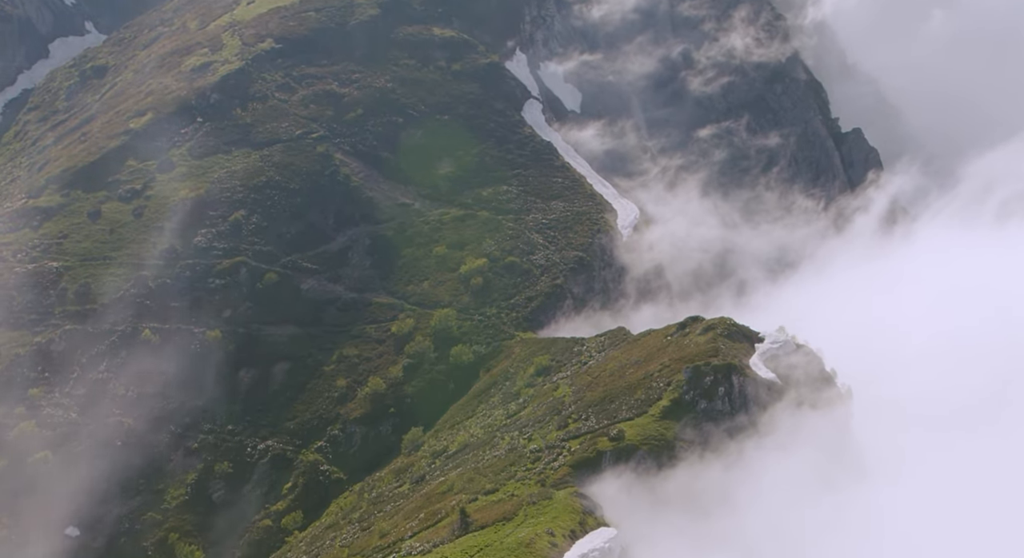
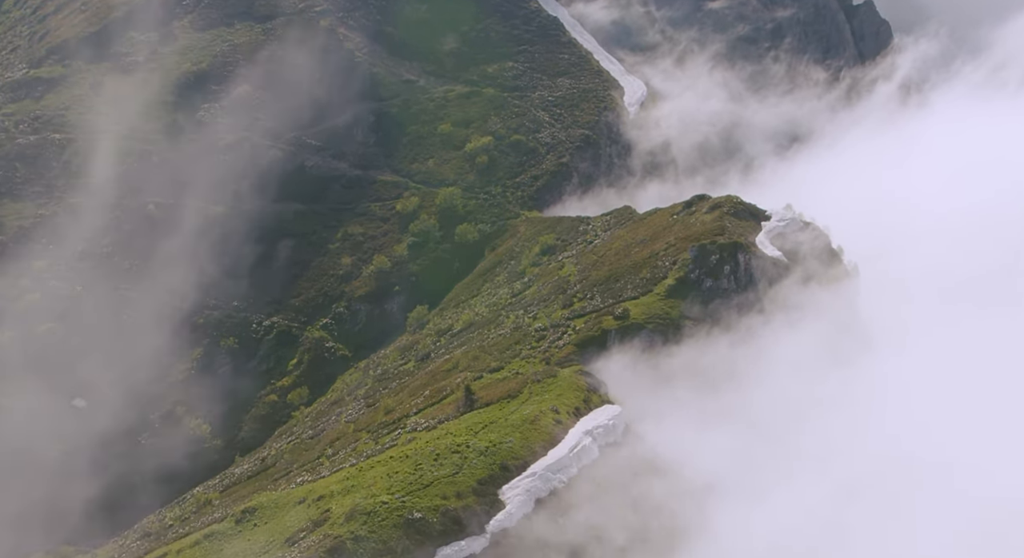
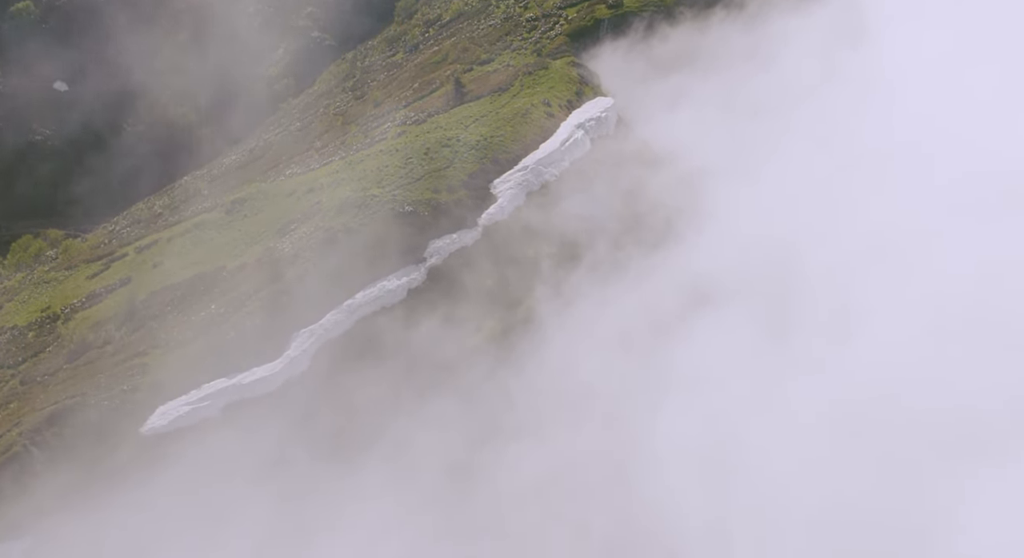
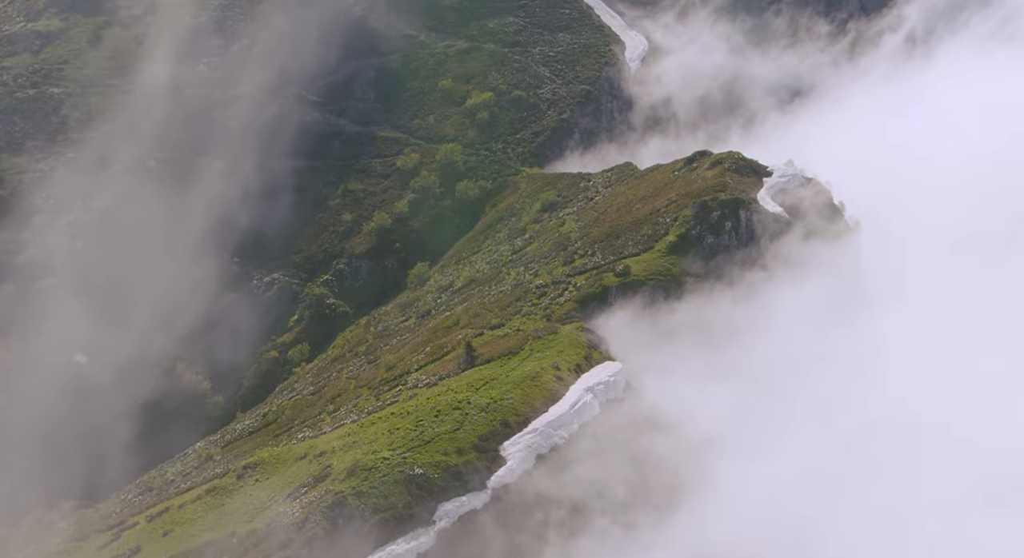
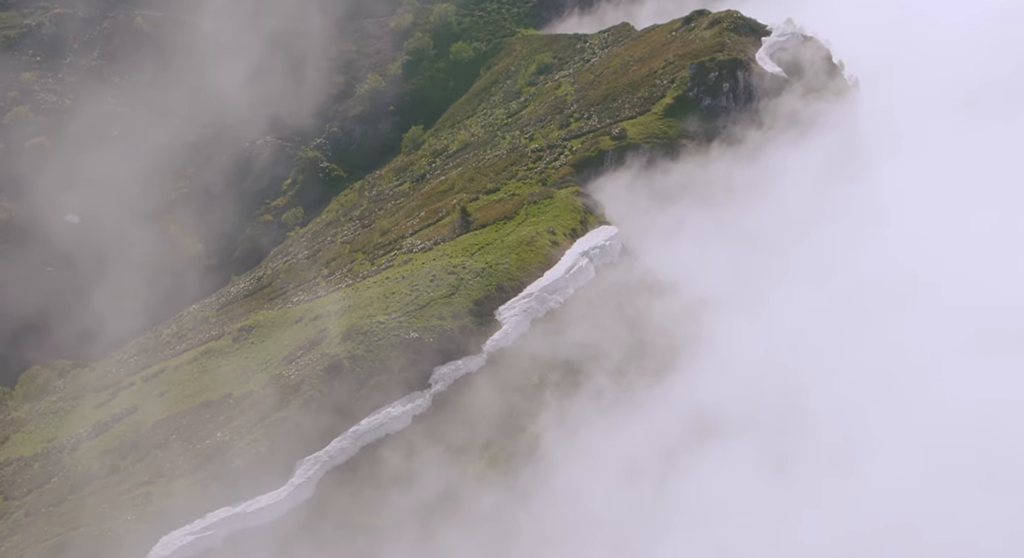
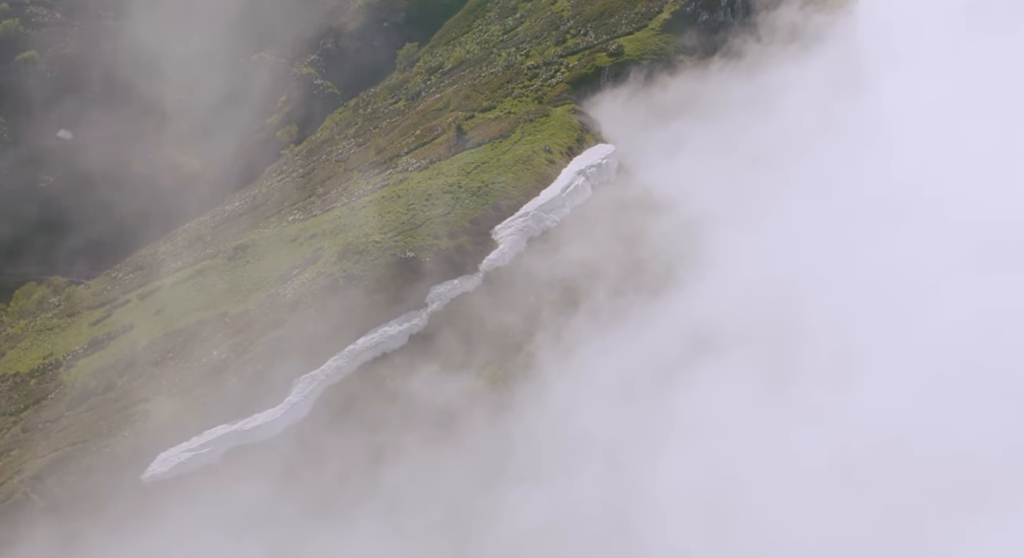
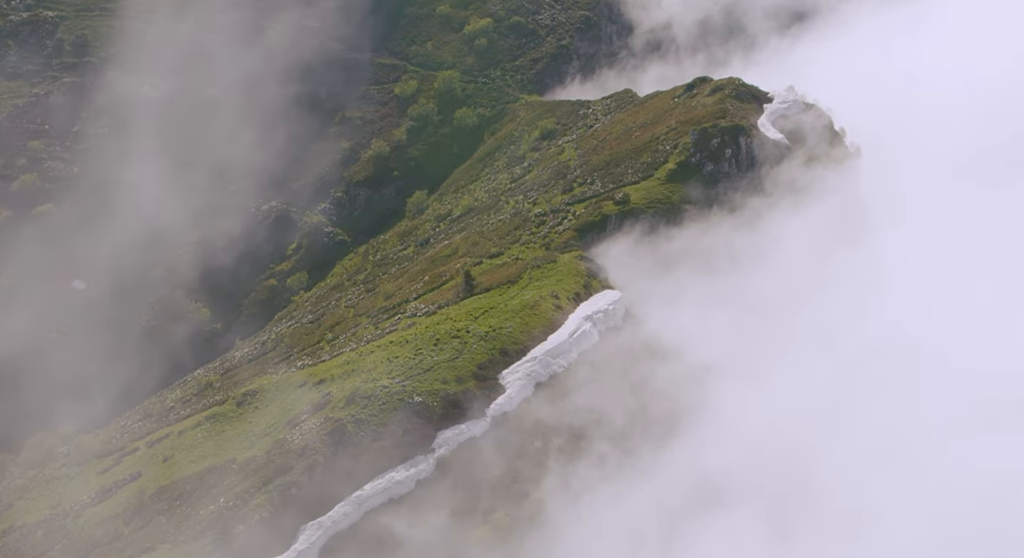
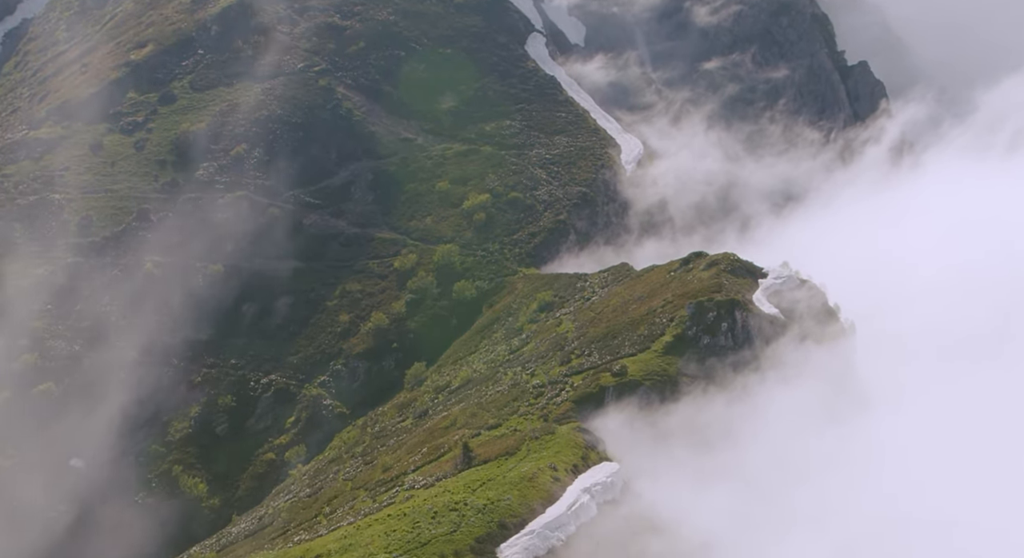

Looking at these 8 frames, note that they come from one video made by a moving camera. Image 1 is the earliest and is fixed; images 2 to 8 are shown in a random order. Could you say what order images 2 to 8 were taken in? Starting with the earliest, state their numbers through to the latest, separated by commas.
8, 2, 4, 7, 5, 6, 3
